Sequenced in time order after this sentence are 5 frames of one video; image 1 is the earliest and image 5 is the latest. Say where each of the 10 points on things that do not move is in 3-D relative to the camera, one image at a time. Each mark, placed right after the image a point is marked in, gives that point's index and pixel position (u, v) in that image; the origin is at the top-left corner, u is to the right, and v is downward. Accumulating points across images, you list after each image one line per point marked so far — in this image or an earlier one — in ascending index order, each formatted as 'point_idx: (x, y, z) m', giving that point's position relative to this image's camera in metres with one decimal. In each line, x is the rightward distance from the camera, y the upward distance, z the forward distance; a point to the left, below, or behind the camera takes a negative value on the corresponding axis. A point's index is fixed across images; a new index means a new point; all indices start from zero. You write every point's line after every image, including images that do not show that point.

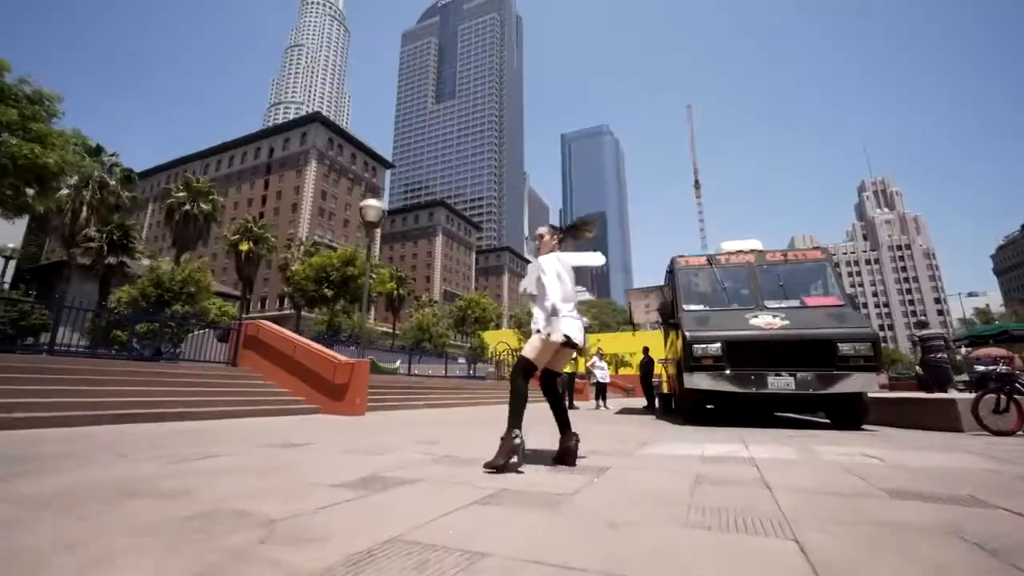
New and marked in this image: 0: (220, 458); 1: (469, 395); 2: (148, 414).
0: (-2.3, -1.2, +3.5) m
1: (-1.5, -3.9, +17.1) m
2: (-5.9, -1.9, +7.4) m
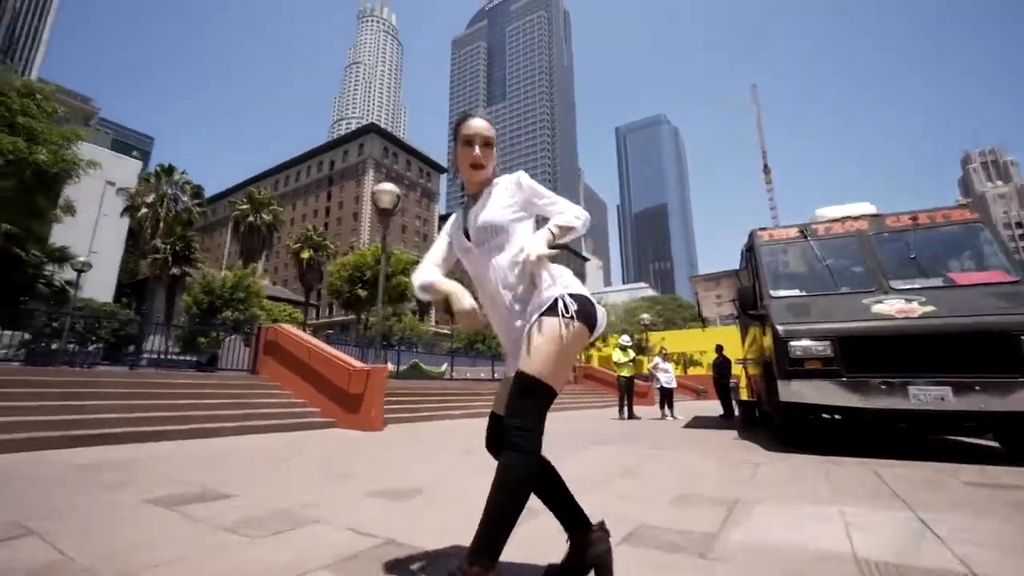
0: (-2.4, -1.1, +2.2) m
1: (+0.2, -3.7, +15.6) m
2: (-5.4, -1.9, +6.5) m
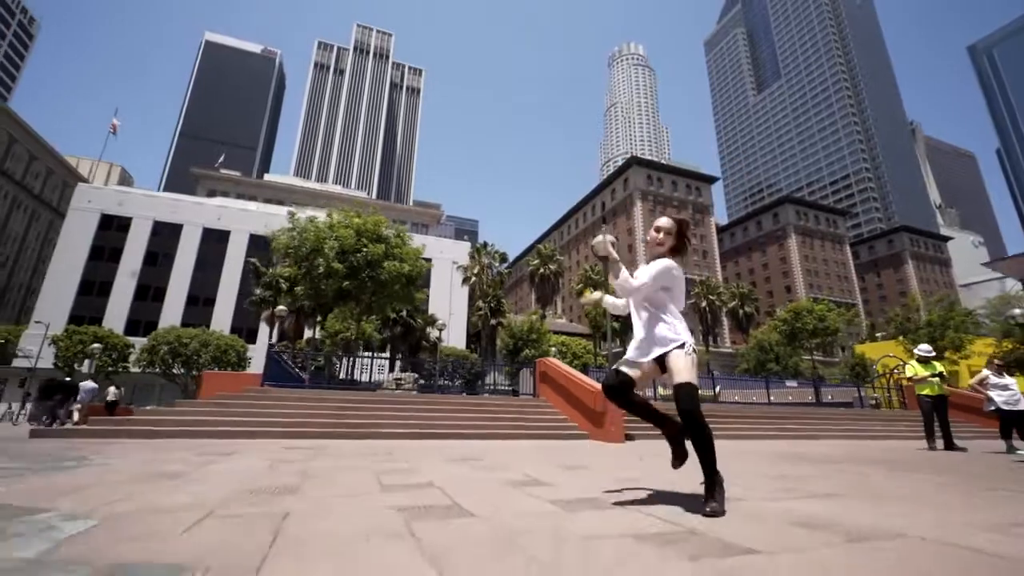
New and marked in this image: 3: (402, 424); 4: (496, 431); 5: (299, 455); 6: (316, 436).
0: (-1.2, -1.8, +4.8) m
1: (+8.9, -4.1, +14.1) m
2: (-1.1, -3.1, +10.0) m
3: (-2.4, -3.0, +9.9) m
4: (-0.3, -3.2, +10.2) m
5: (-2.5, -1.9, +5.5) m
6: (-3.9, -2.9, +9.0) m
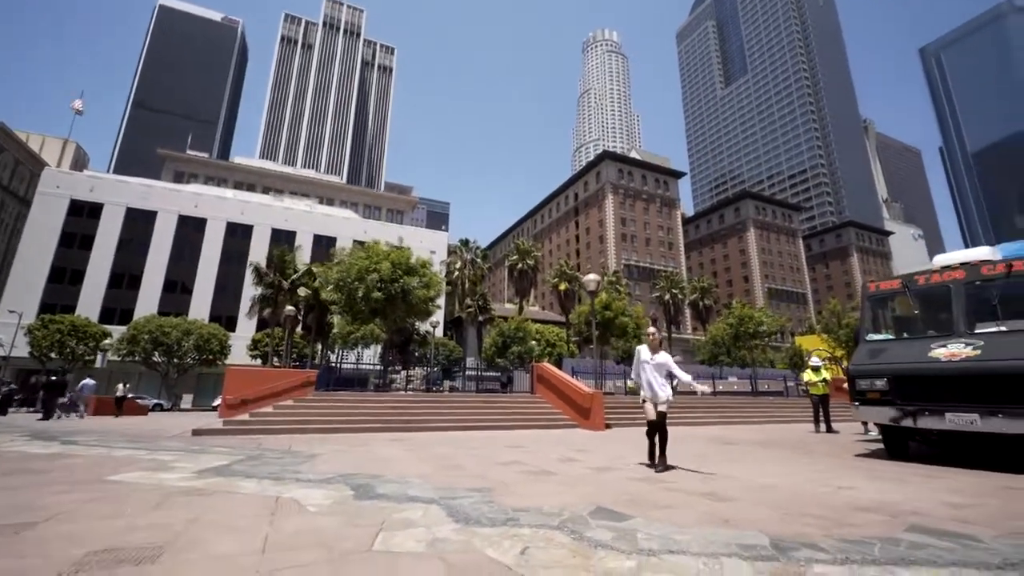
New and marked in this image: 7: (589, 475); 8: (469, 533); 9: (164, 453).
0: (-0.7, -2.8, +7.9) m
1: (+8.8, -4.8, +17.9) m
2: (-0.9, -3.9, +13.1) m
3: (-2.1, -3.7, +12.9) m
4: (-0.1, -4.0, +13.4) m
5: (-2.0, -2.8, +8.6) m
6: (-3.6, -3.7, +12.0) m
7: (+0.9, -2.2, +5.5) m
8: (-0.3, -1.6, +3.1) m
9: (-5.0, -2.4, +6.8) m
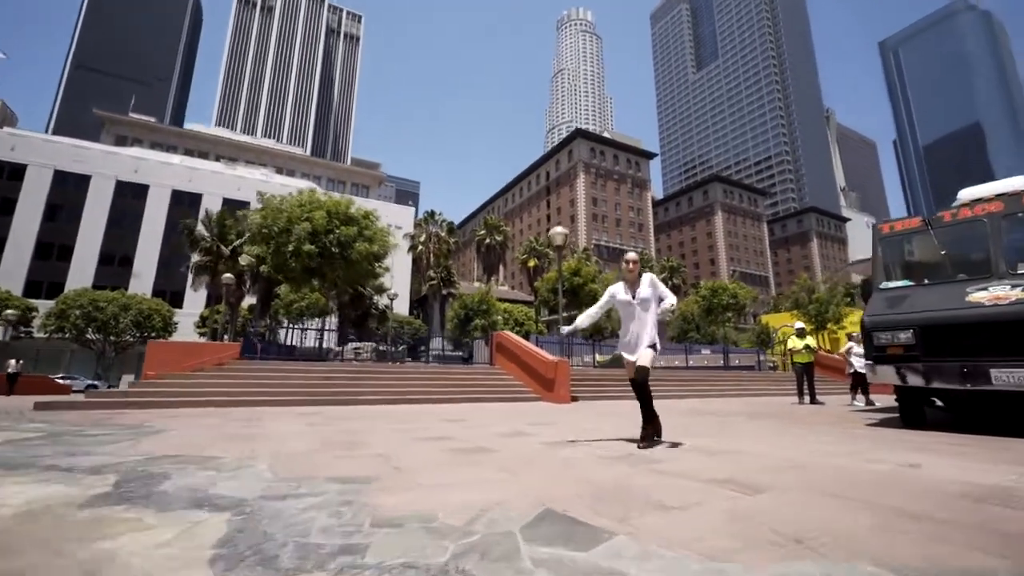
0: (-1.5, -1.8, +6.1) m
1: (+7.3, -3.5, +16.7) m
2: (-2.1, -2.7, +11.3) m
3: (-3.3, -2.5, +11.0) m
4: (-1.3, -2.8, +11.7) m
5: (-2.8, -1.8, +6.6) m
6: (-4.7, -2.5, +10.0) m
7: (+0.3, -1.3, +3.8) m
8: (-0.8, -0.8, +1.3) m
9: (-5.7, -1.4, +4.7) m
